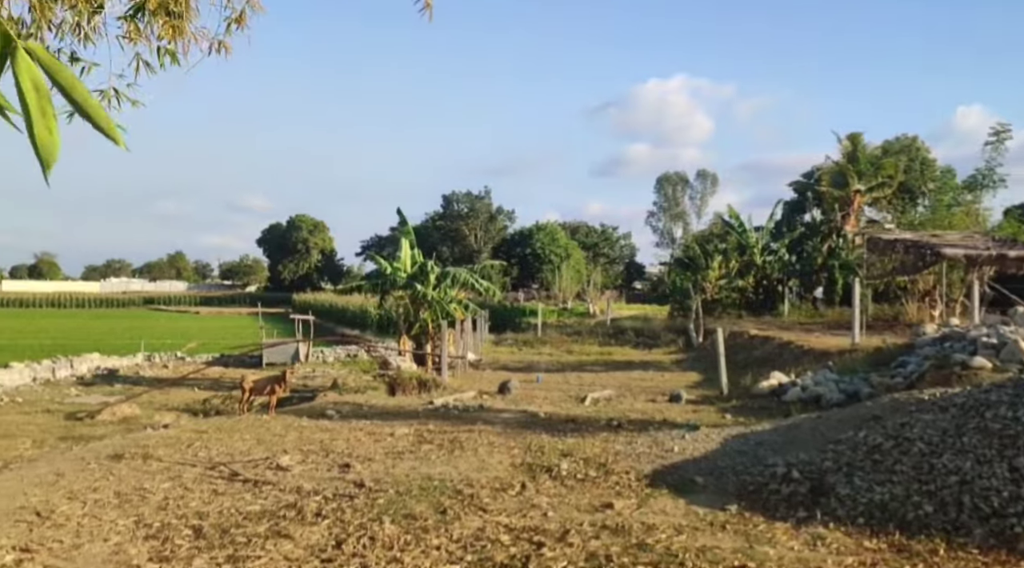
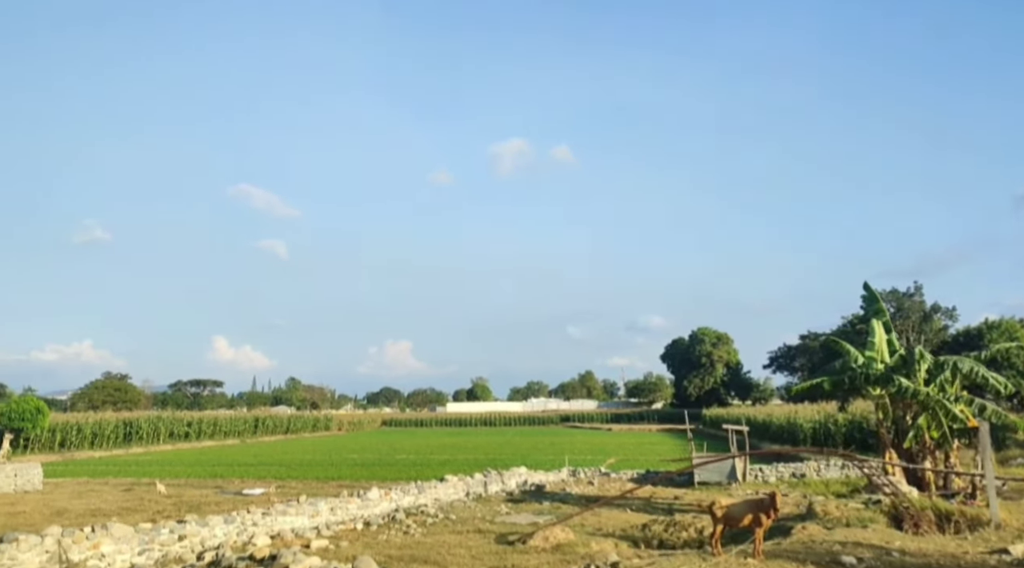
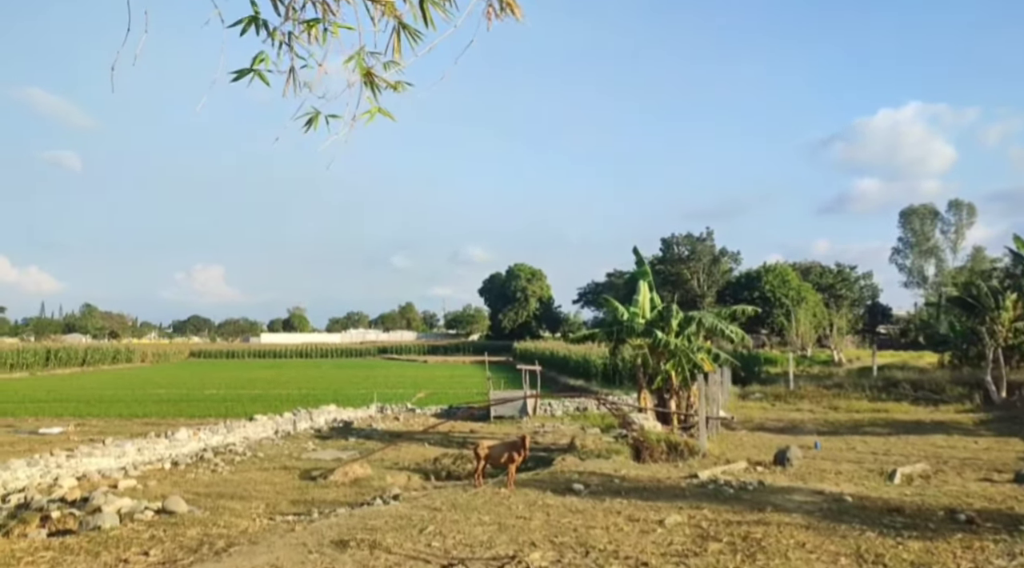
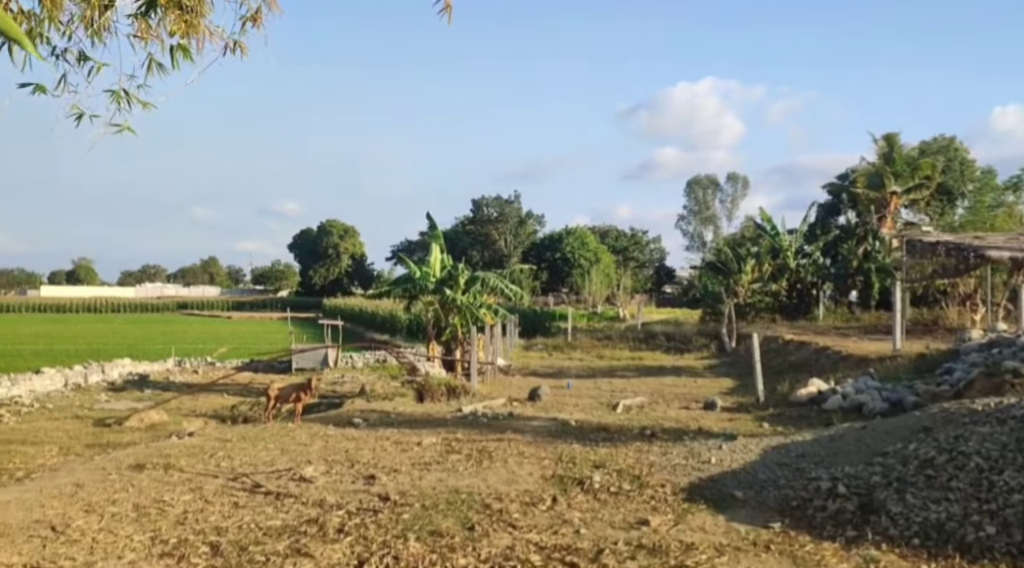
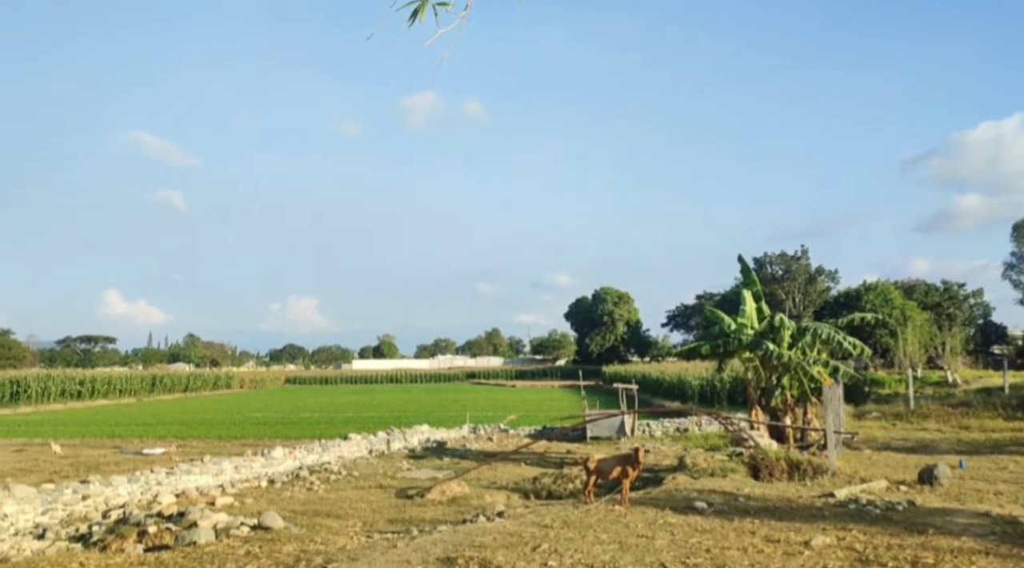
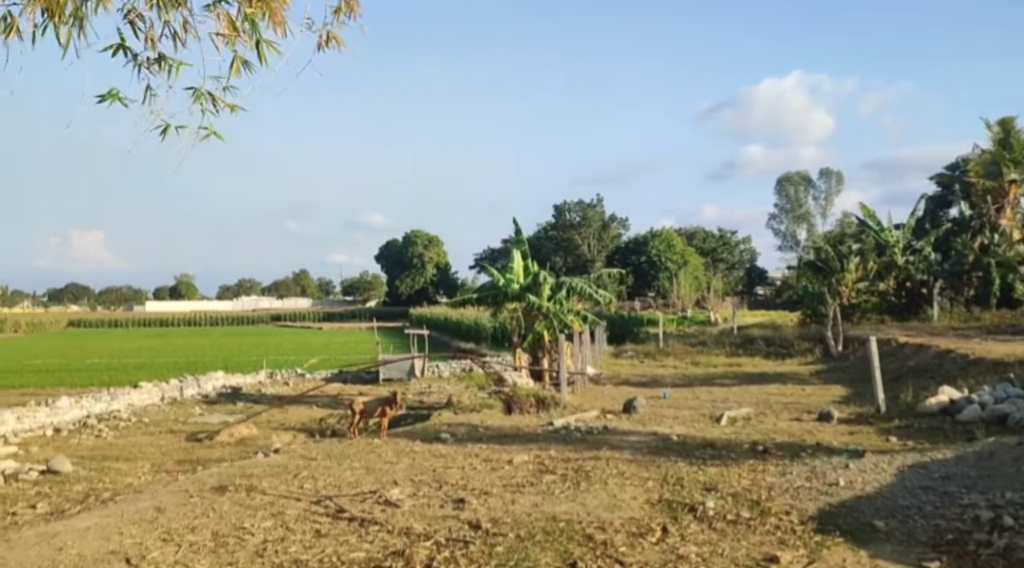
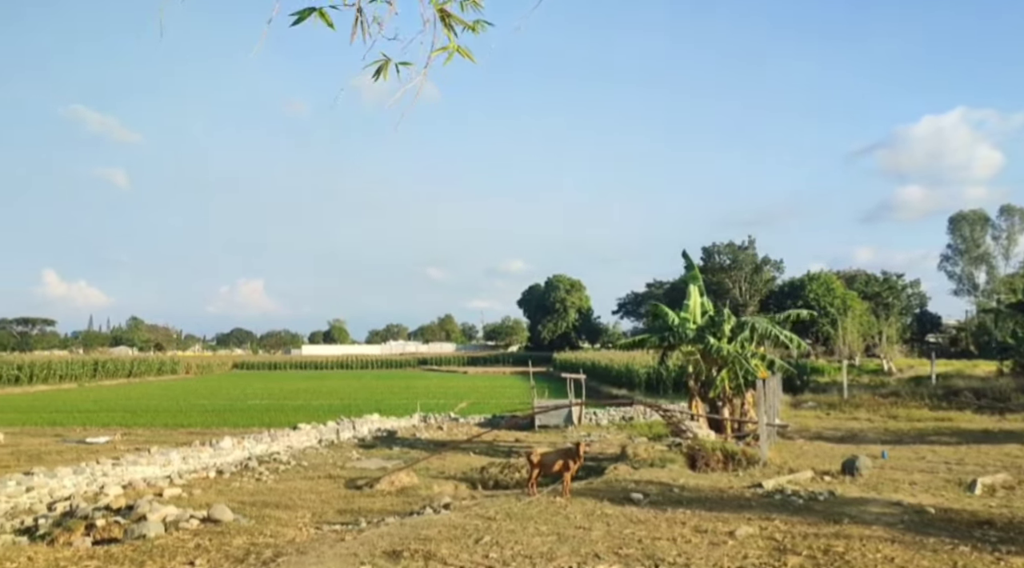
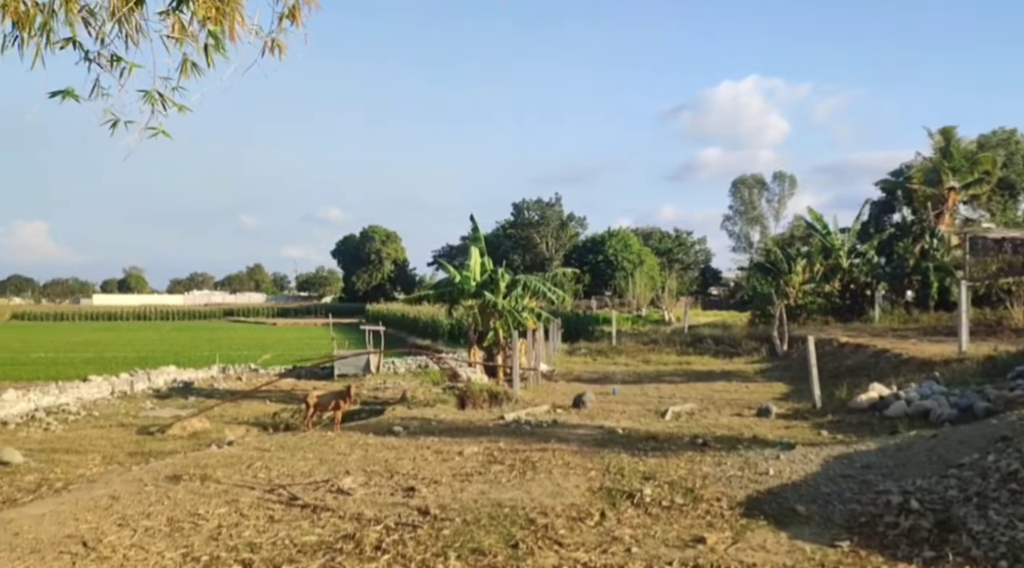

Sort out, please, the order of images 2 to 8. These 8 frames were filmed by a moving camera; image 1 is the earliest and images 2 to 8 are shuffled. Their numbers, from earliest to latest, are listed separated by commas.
4, 8, 6, 3, 7, 5, 2
